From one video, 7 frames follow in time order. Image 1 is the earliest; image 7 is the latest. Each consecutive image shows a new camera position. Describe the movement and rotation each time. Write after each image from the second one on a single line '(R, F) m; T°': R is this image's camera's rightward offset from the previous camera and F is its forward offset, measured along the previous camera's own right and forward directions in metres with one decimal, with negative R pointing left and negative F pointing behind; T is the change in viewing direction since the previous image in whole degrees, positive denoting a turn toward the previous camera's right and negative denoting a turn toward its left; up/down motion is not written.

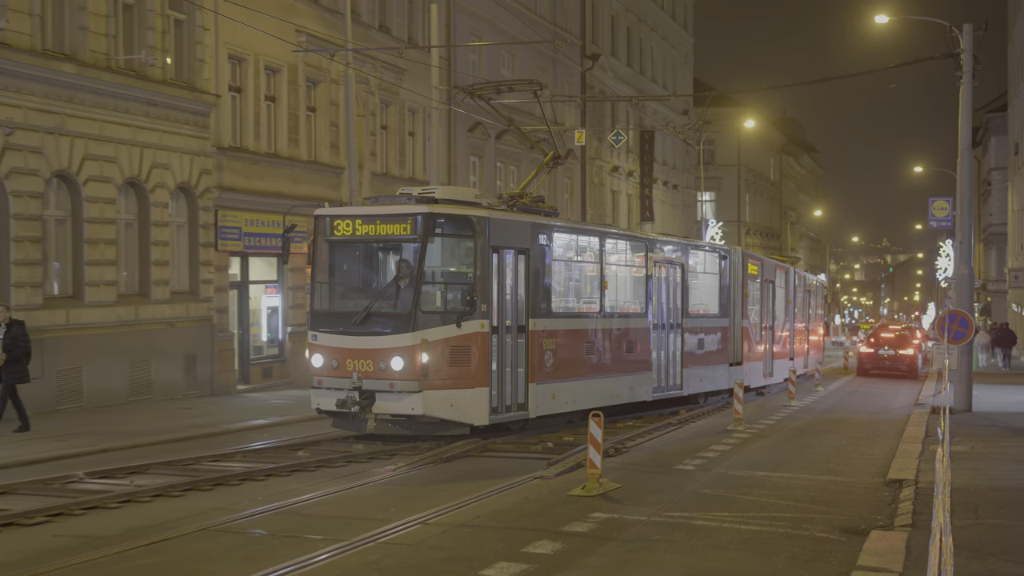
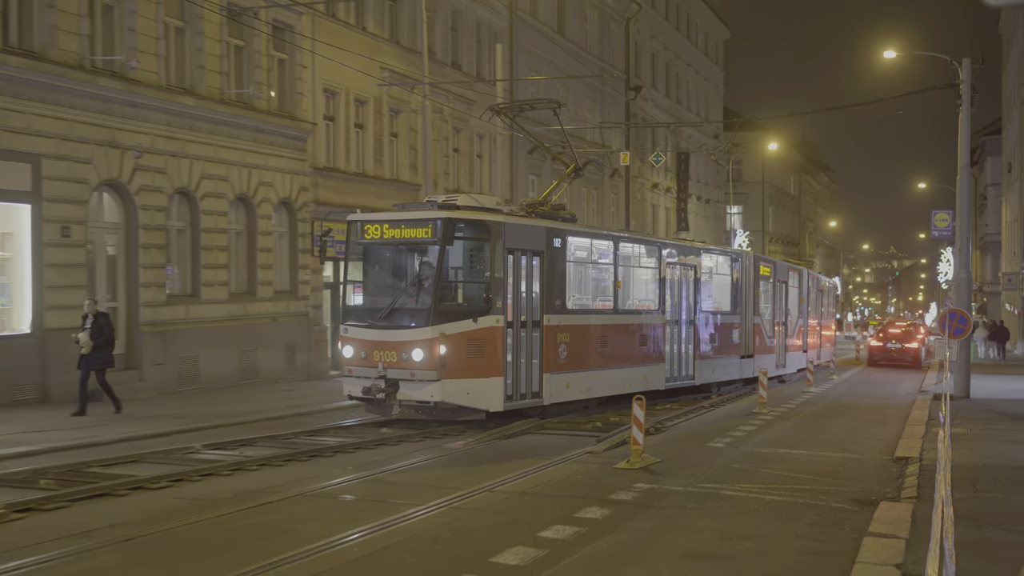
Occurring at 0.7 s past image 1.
(-0.3, -1.2) m; -1°
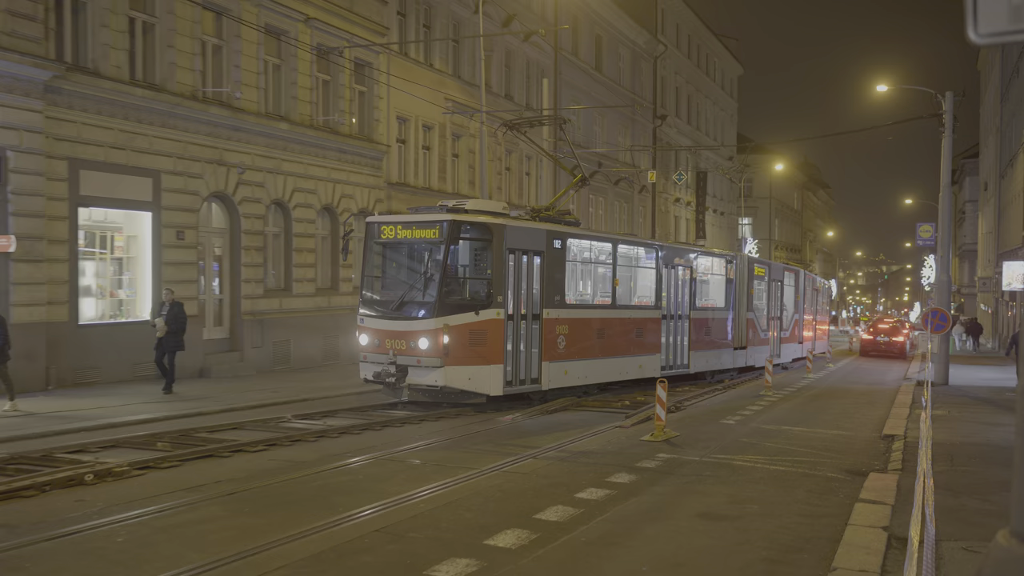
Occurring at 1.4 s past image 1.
(-0.3, -1.5) m; -1°
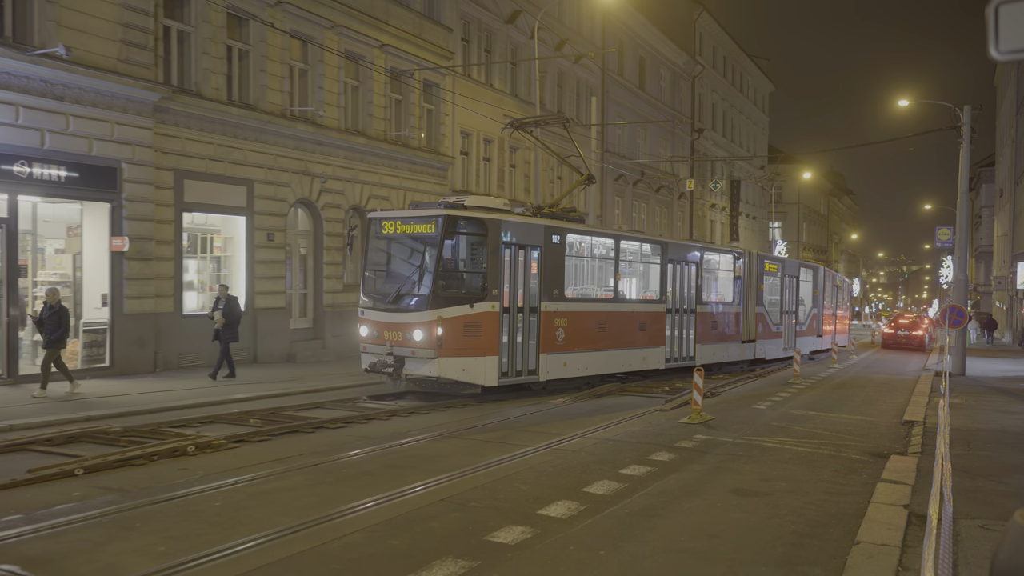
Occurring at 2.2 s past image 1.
(-0.1, -1.1) m; -3°
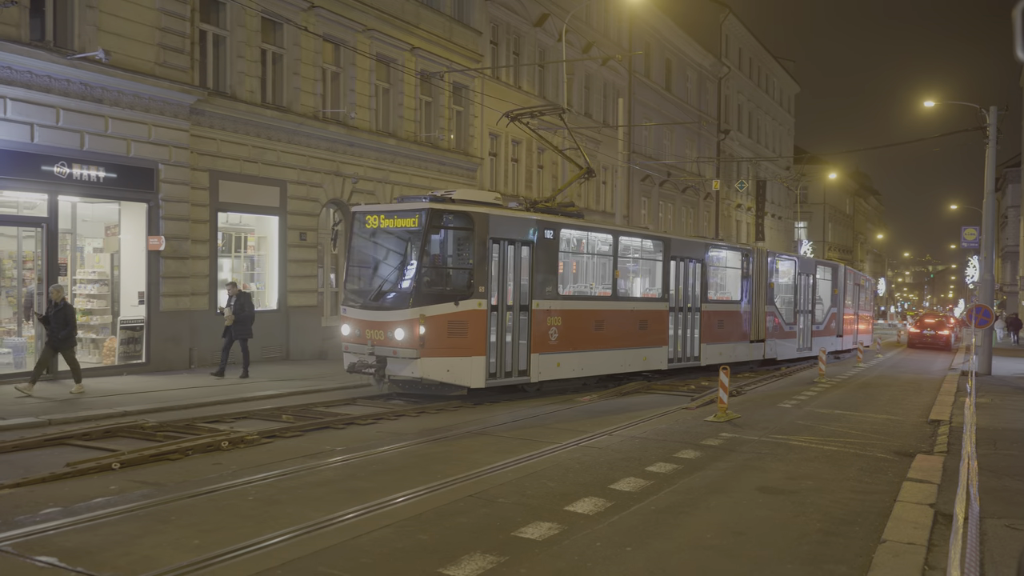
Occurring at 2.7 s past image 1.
(-0.1, -0.2) m; -1°
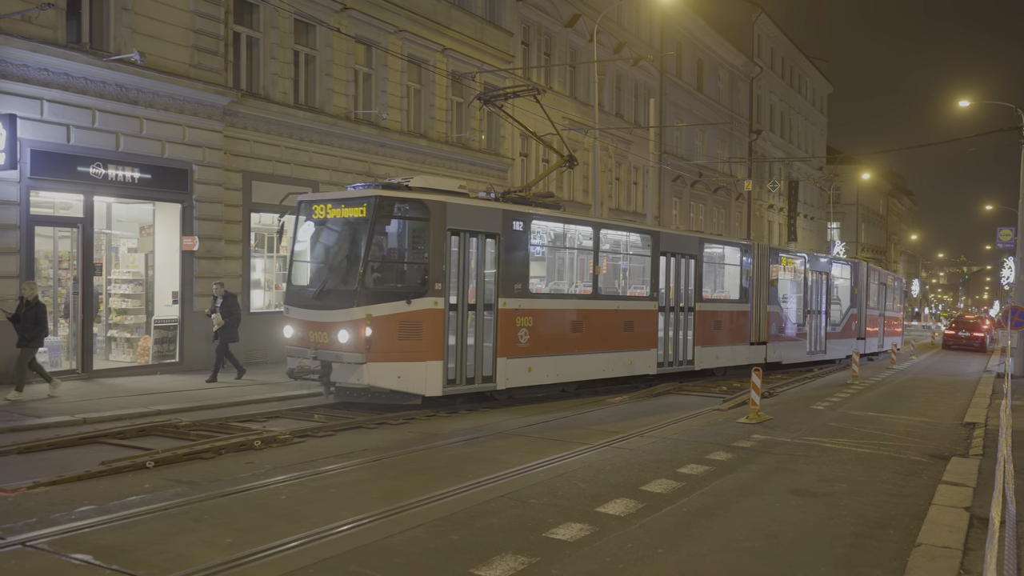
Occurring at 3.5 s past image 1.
(-0.2, 0.0) m; -1°
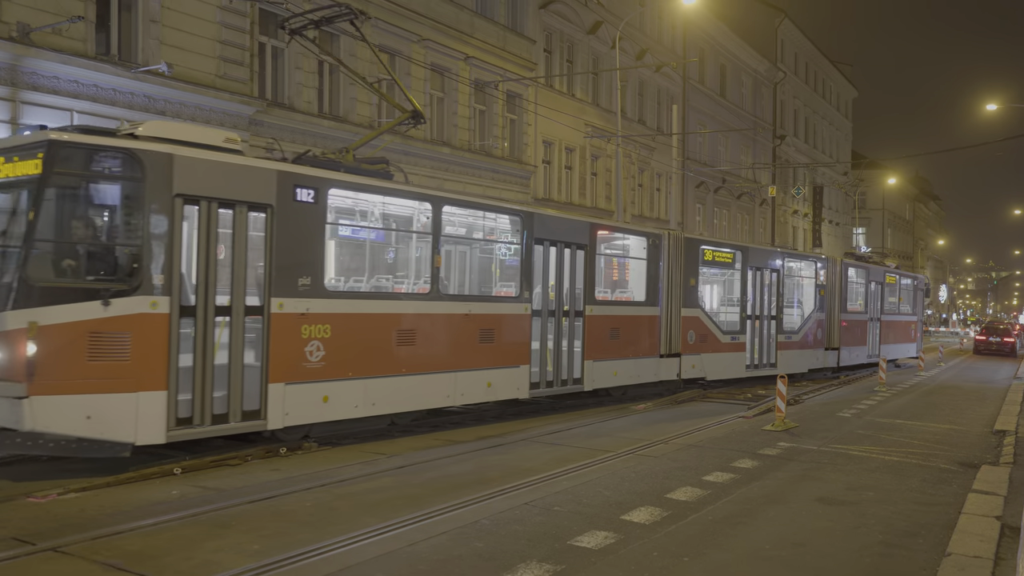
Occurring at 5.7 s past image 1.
(0.0, 0.0) m; -1°
